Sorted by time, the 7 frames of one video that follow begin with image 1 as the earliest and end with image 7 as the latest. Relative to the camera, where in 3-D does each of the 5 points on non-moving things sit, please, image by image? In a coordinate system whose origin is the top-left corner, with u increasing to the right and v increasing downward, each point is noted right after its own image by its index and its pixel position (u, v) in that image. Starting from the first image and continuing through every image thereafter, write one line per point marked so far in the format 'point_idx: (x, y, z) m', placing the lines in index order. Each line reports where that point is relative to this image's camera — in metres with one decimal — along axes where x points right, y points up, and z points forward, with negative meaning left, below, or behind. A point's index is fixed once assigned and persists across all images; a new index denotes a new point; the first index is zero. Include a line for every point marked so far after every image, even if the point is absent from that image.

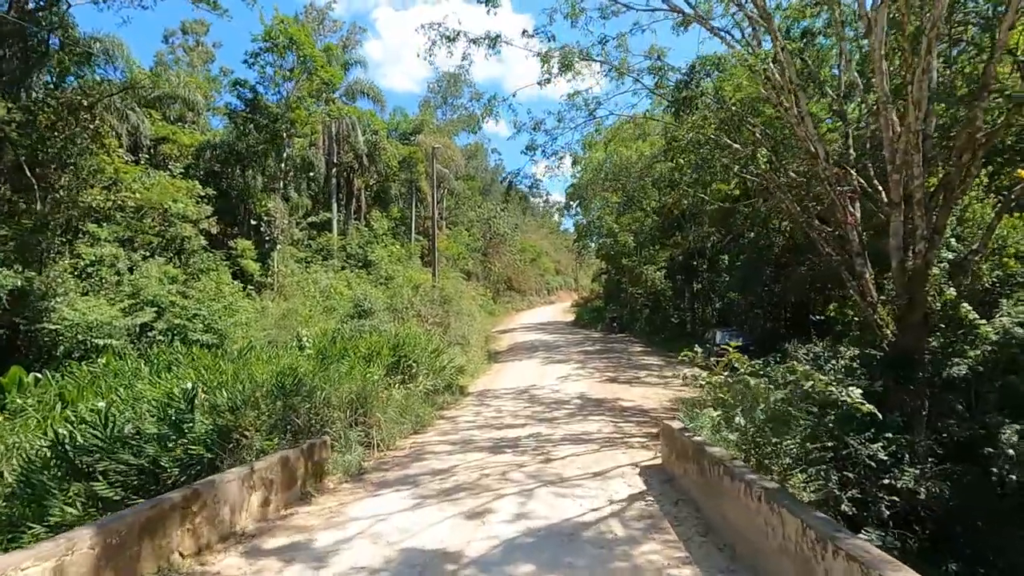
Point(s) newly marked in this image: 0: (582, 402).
0: (+1.4, -2.4, +10.9) m
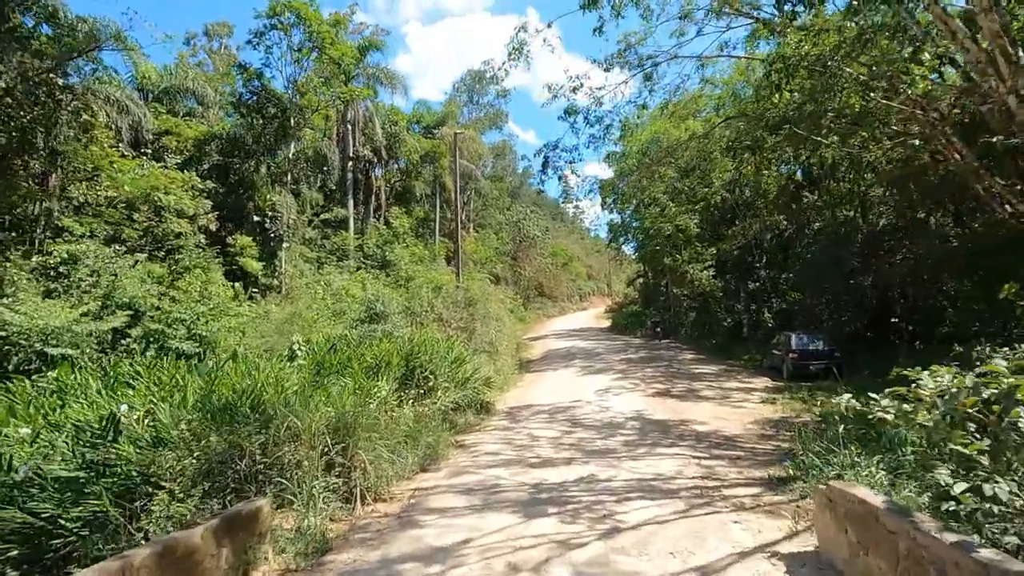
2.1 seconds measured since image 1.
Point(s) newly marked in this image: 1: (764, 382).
0: (+2.0, -2.2, +8.4) m
1: (+6.4, -2.4, +13.6) m
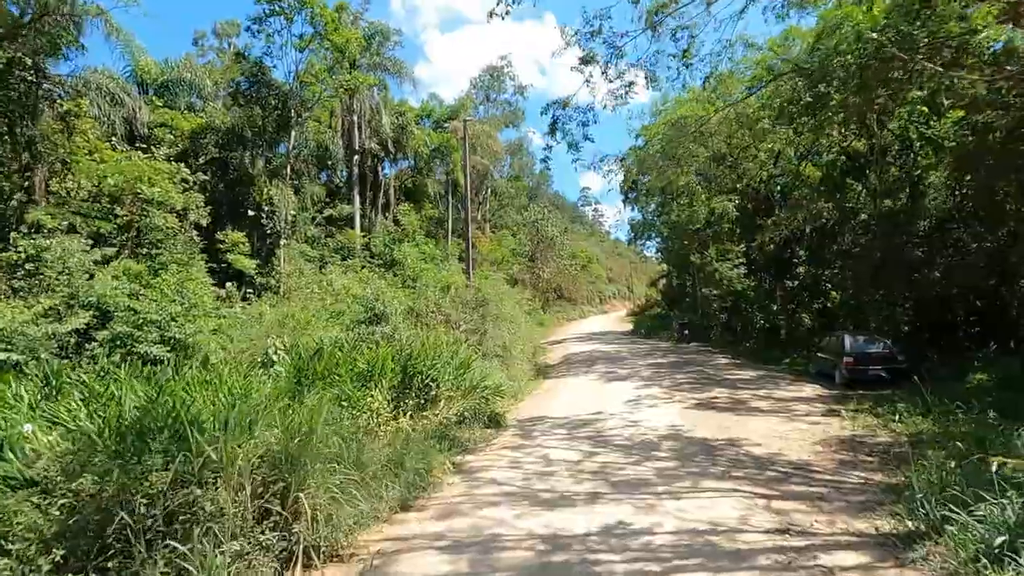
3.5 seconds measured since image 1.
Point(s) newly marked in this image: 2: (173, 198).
0: (+2.2, -2.1, +6.9) m
1: (+6.7, -2.3, +11.9) m
2: (-8.9, +2.4, +13.9) m
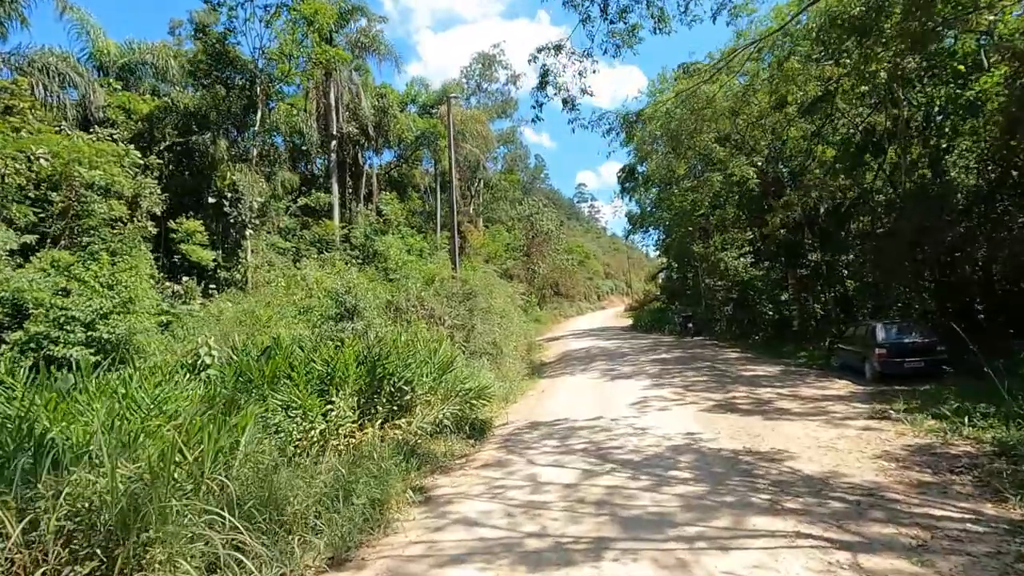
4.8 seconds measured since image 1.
0: (+2.0, -1.8, +5.4) m
1: (+6.5, -1.9, +10.4) m
2: (-9.2, +2.5, +12.4) m
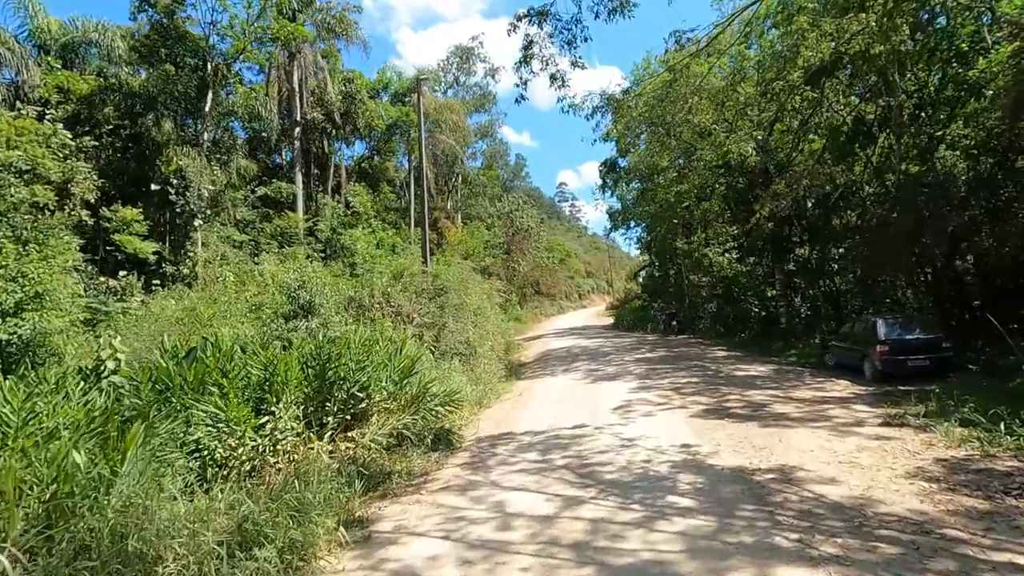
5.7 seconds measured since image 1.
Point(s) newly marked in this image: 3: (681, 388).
0: (+1.7, -1.7, +4.5) m
1: (+6.0, -1.8, +9.6) m
2: (-9.7, +2.6, +11.1) m
3: (+3.2, -1.9, +10.1) m
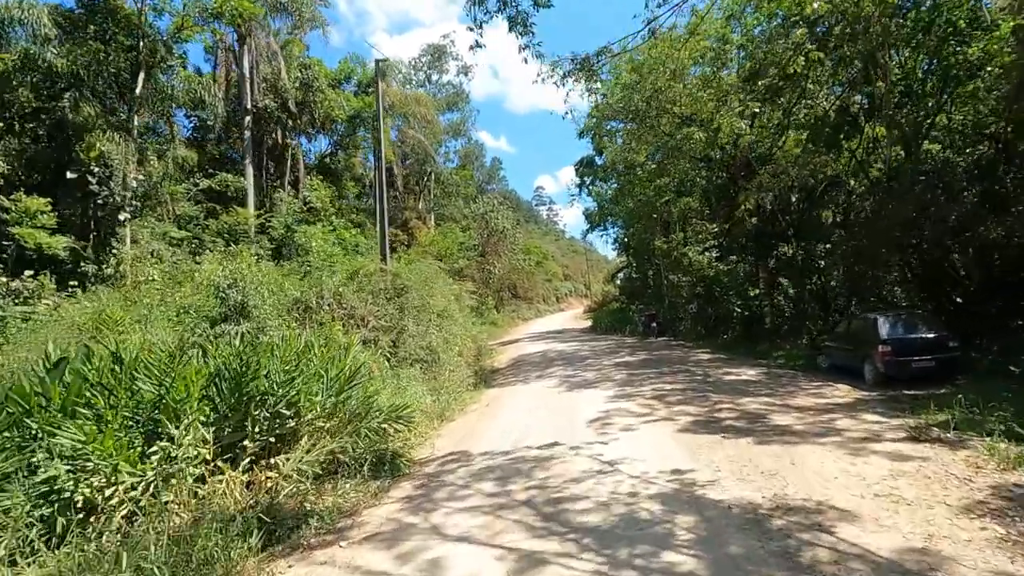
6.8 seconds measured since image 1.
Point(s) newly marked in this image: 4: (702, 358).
0: (+1.3, -1.6, +3.3) m
1: (+5.4, -1.7, +8.7) m
2: (-10.4, +2.5, +9.5) m
3: (+2.6, -1.8, +9.1) m
4: (+5.2, -1.9, +14.6) m
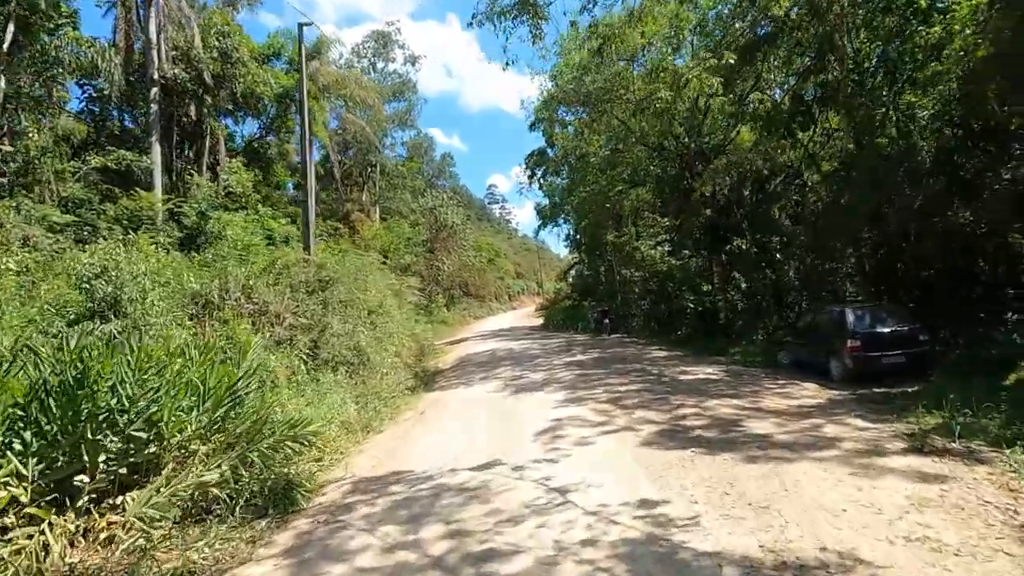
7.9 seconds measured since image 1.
0: (+0.8, -1.4, +2.2) m
1: (+4.5, -1.5, +7.9) m
2: (-11.3, +2.7, +7.3) m
3: (+1.7, -1.7, +8.1) m
4: (+3.8, -1.7, +13.8) m
